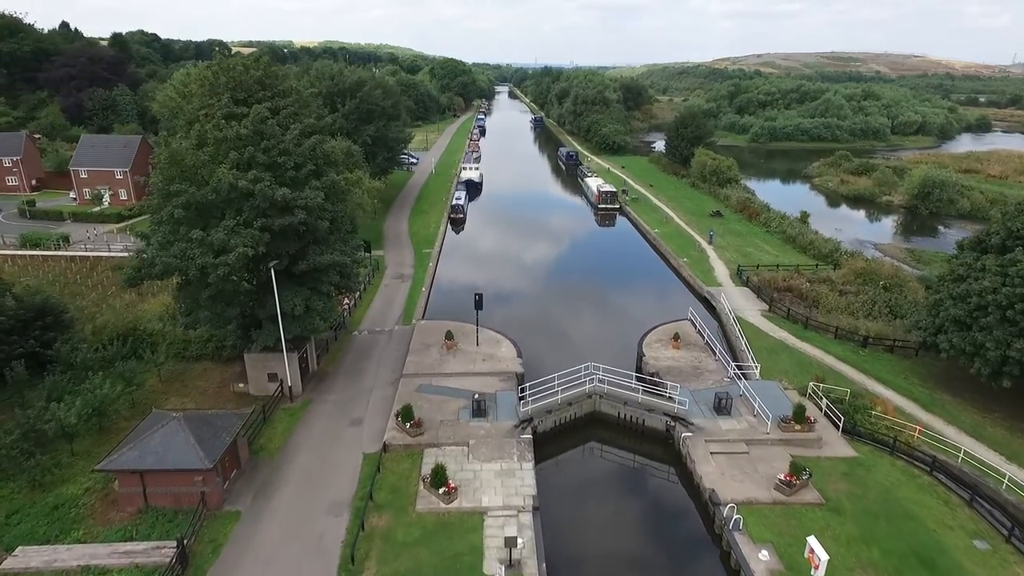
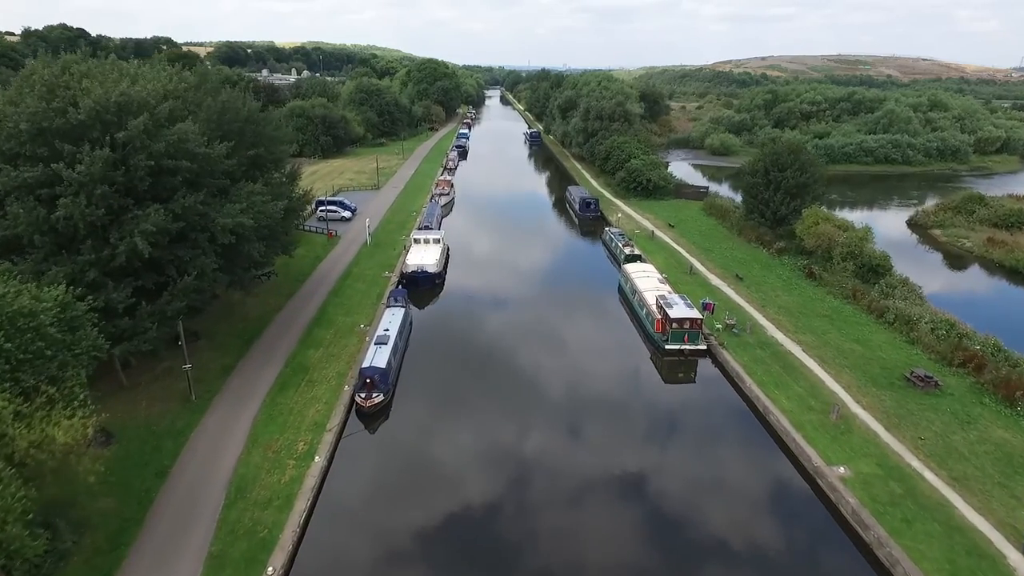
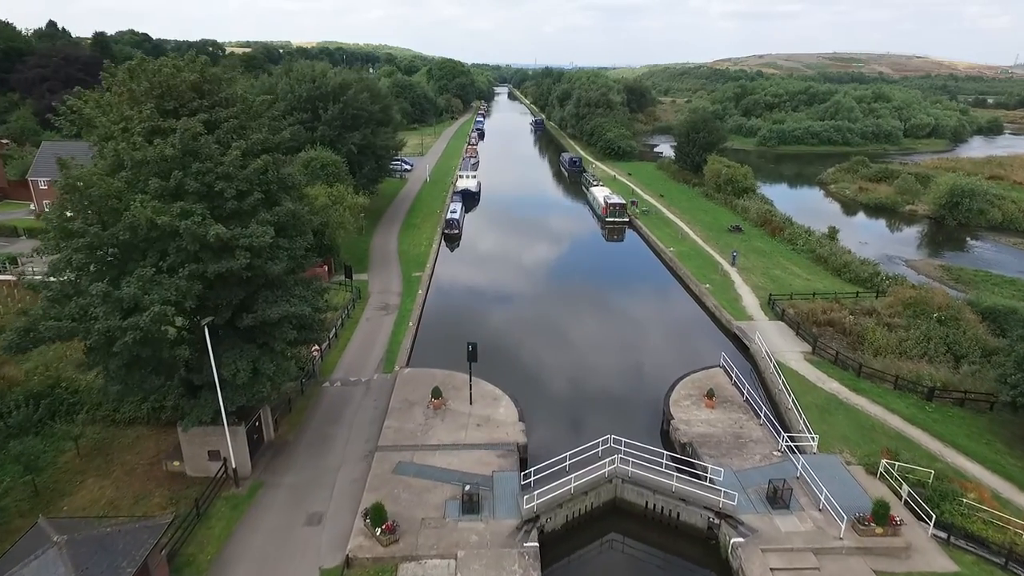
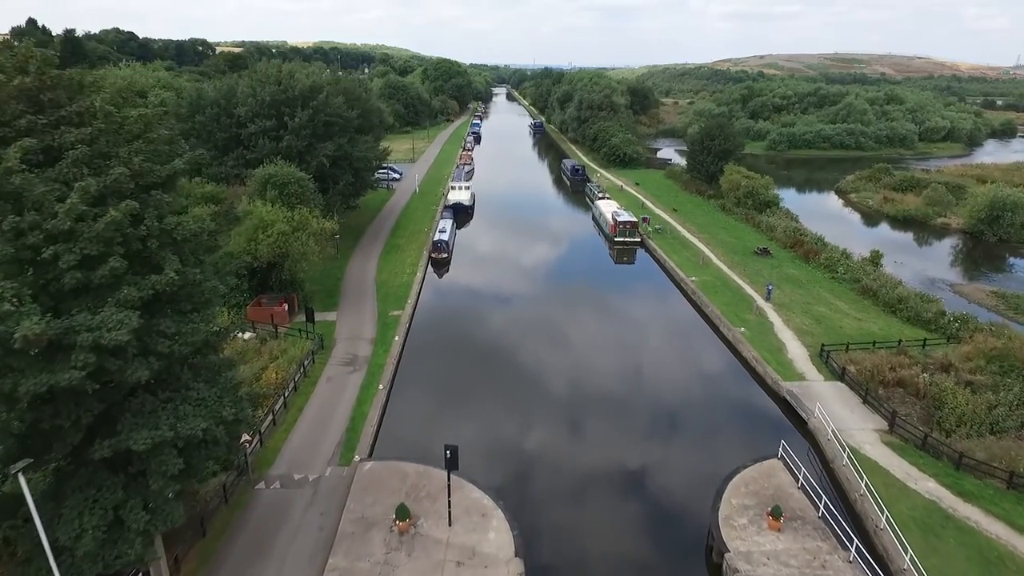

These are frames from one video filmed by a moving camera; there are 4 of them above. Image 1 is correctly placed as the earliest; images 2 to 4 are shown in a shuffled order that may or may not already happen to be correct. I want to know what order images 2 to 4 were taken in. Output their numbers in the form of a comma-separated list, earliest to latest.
3, 4, 2
